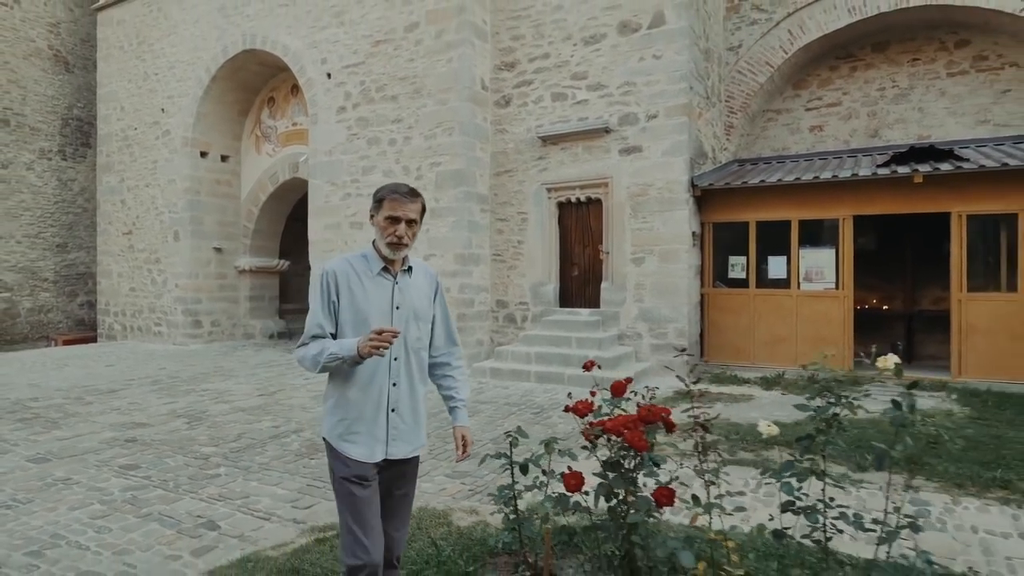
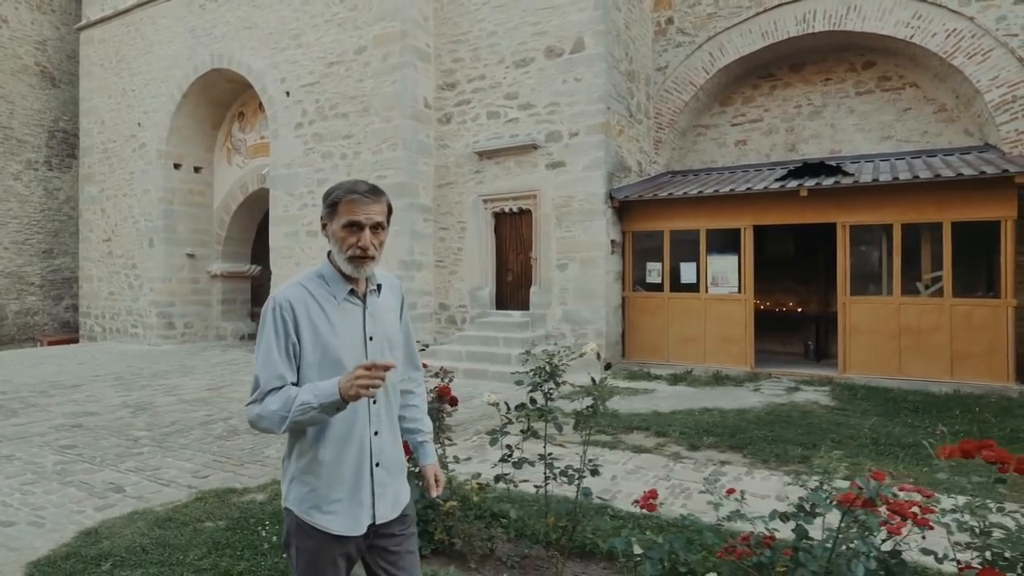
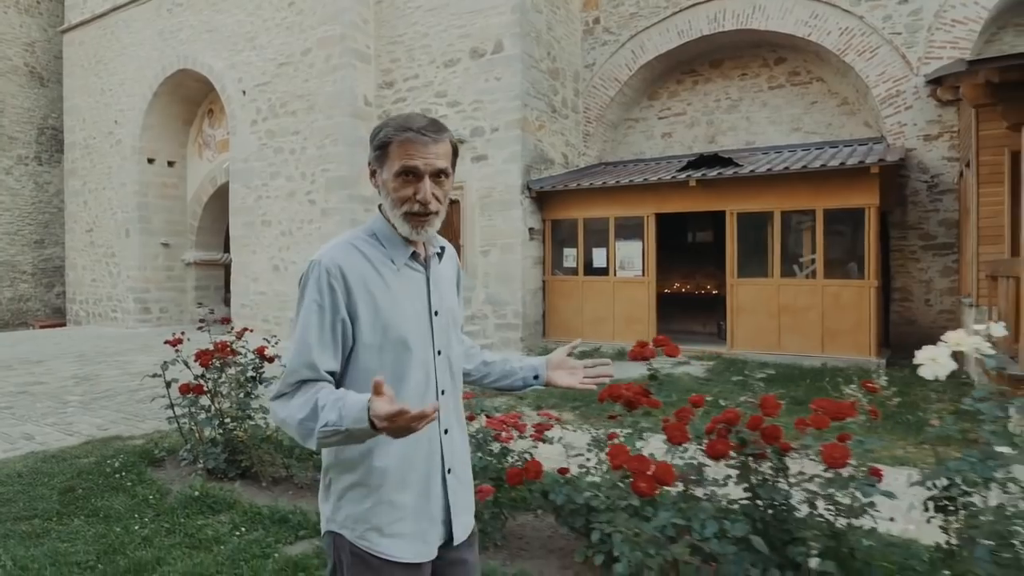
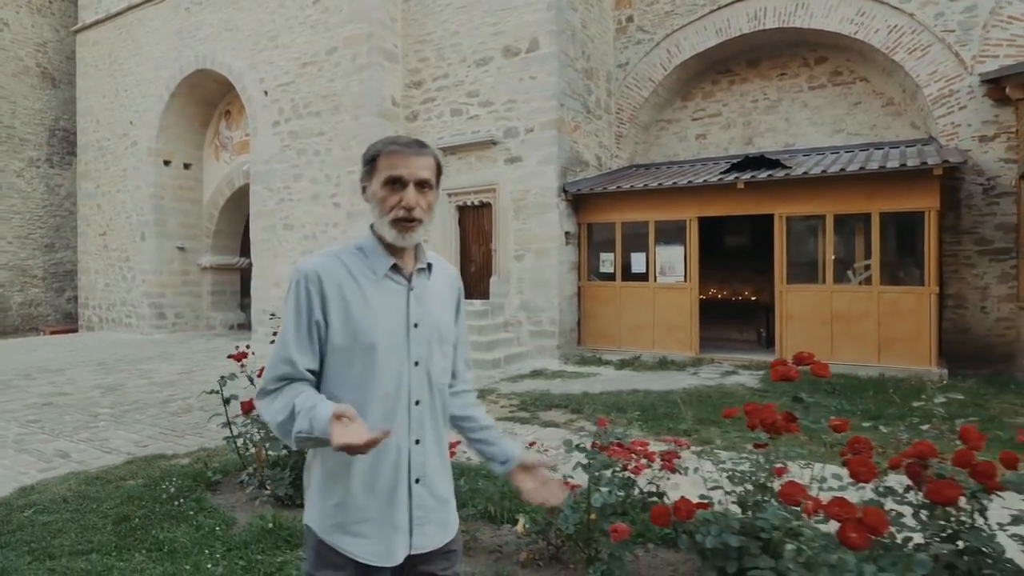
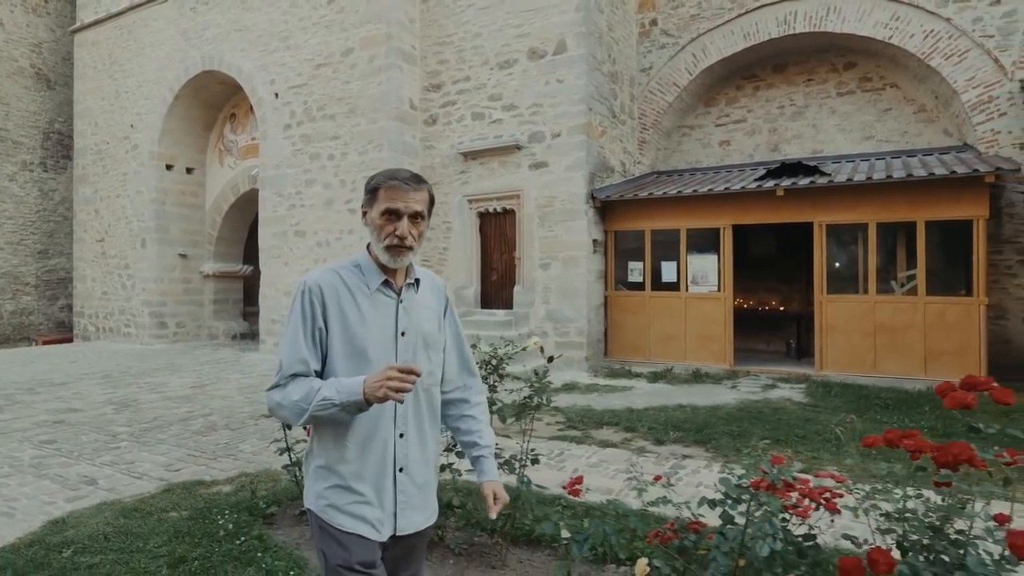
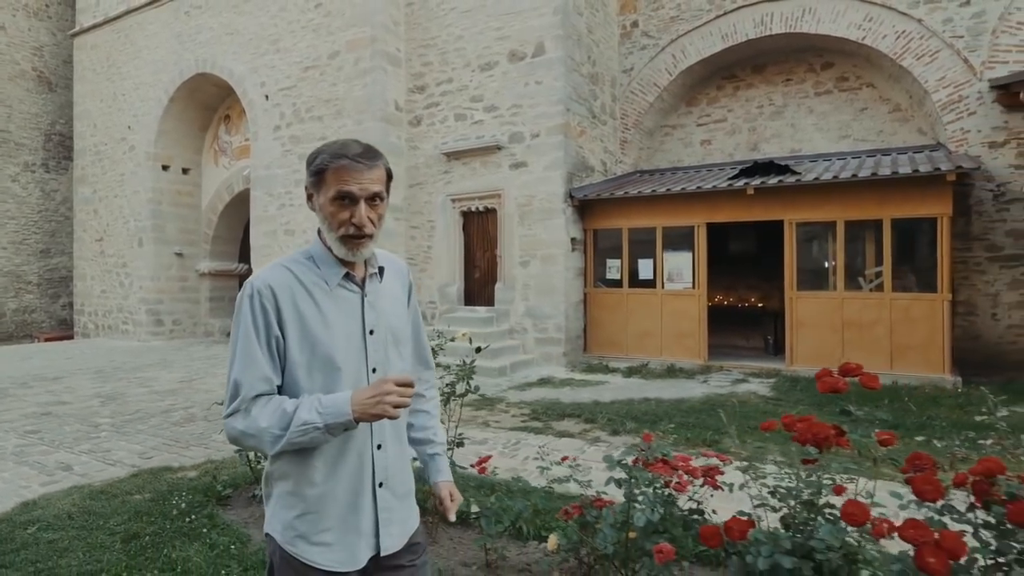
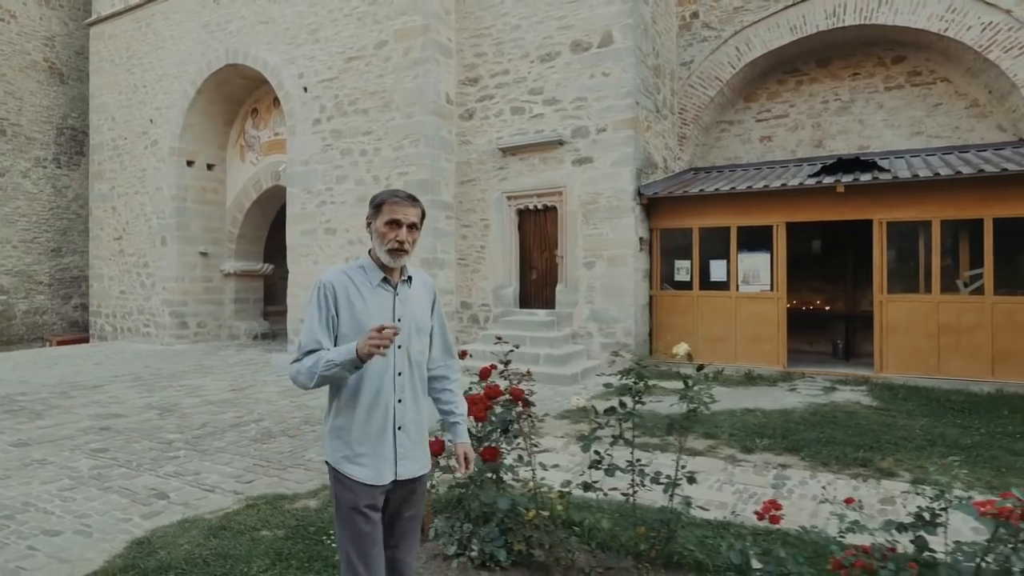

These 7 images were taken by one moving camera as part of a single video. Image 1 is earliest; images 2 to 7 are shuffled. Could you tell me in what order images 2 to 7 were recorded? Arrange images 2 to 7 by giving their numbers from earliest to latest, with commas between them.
7, 2, 5, 6, 4, 3
